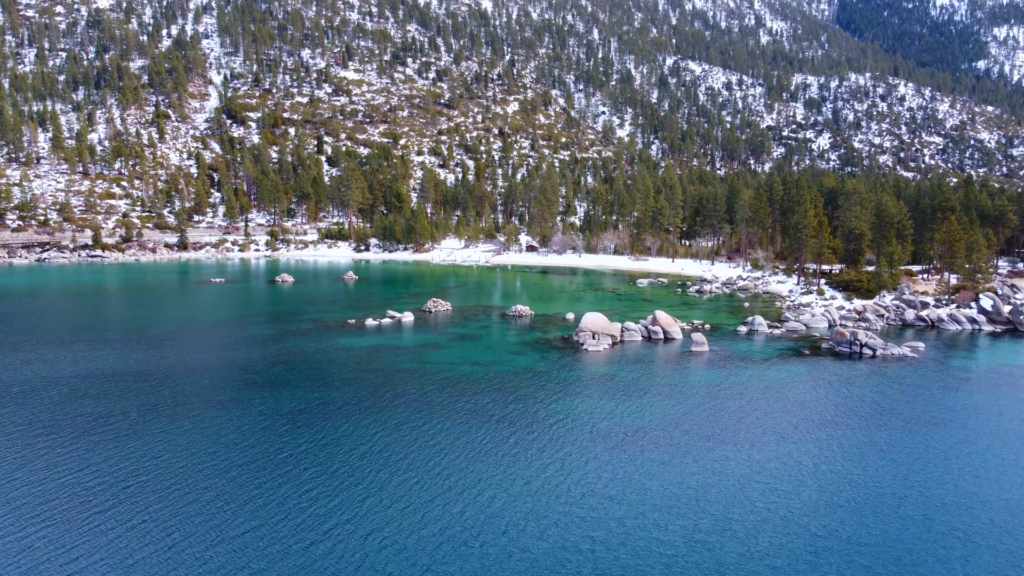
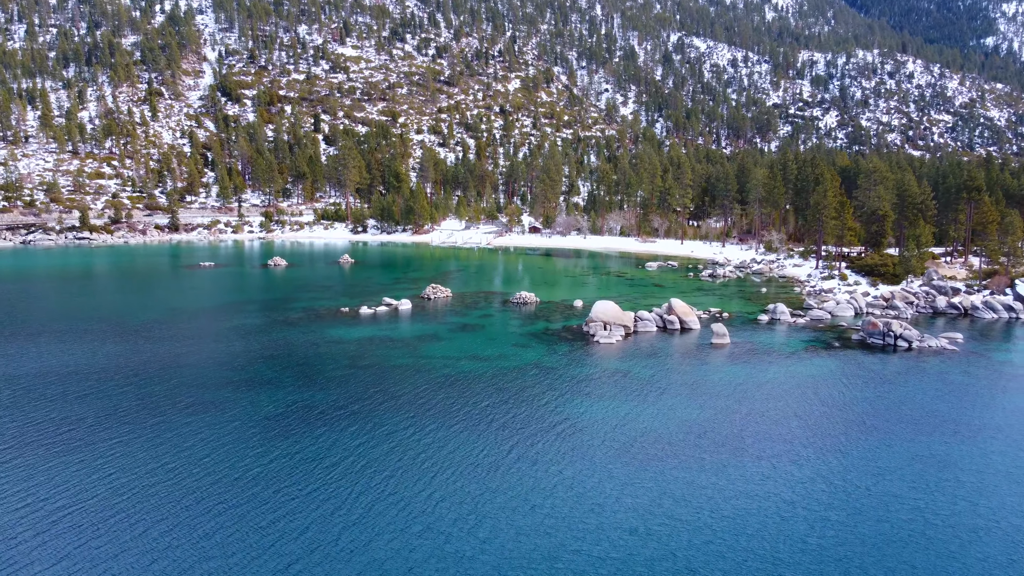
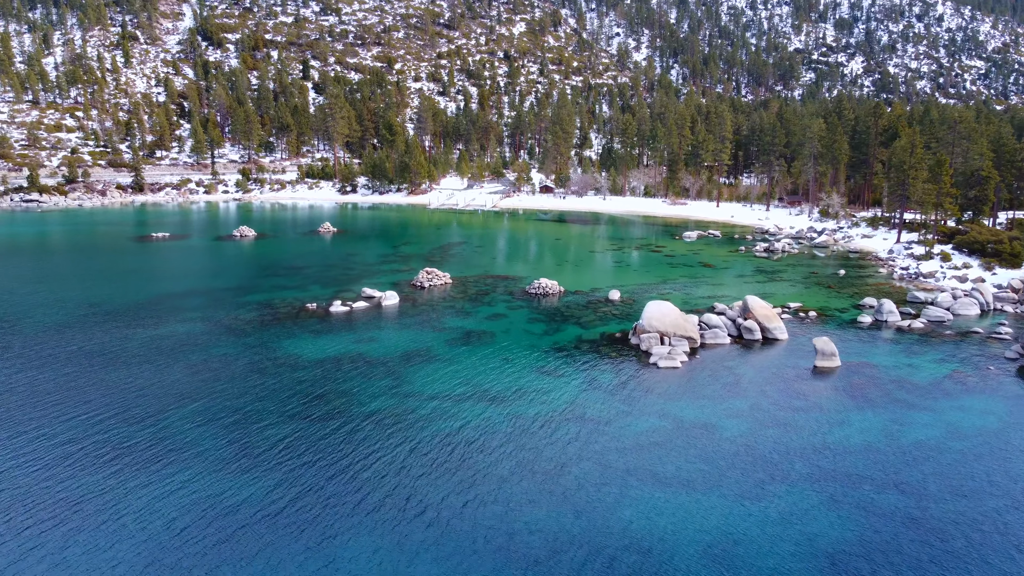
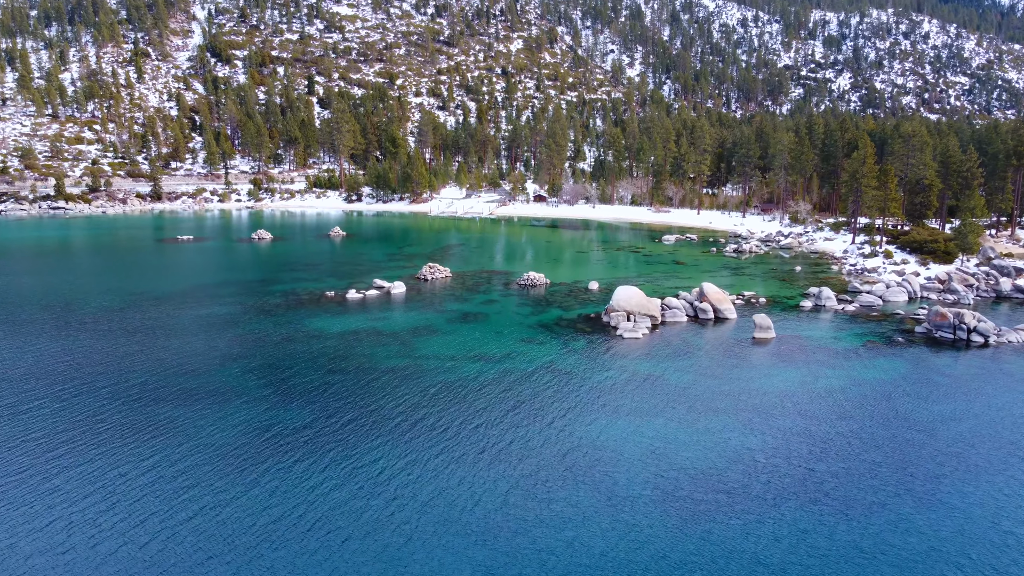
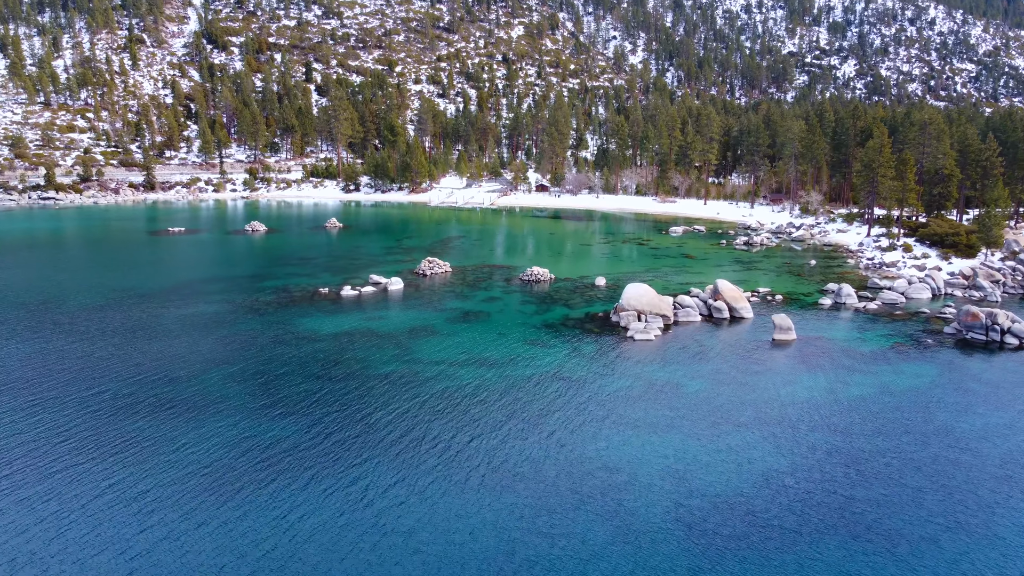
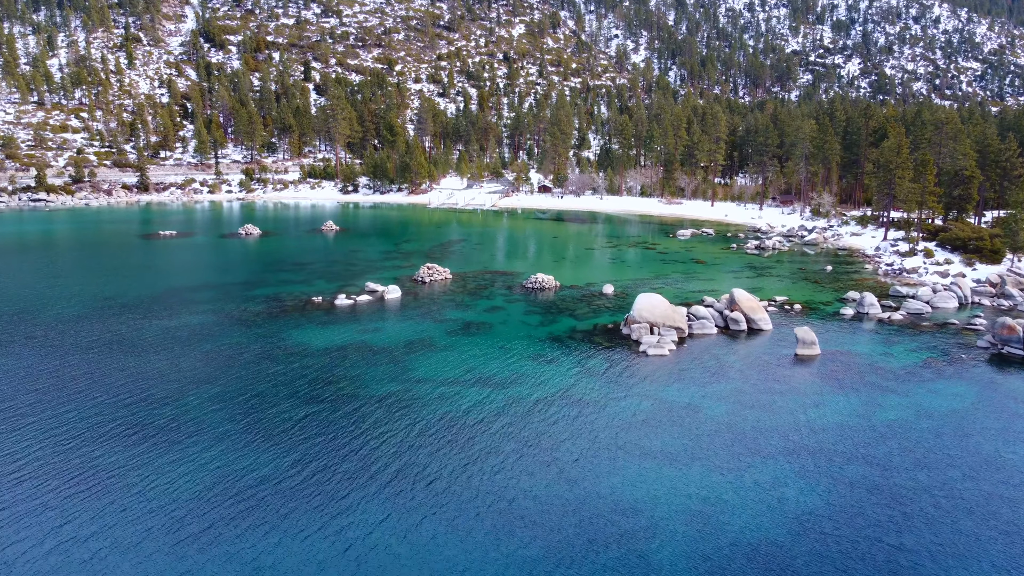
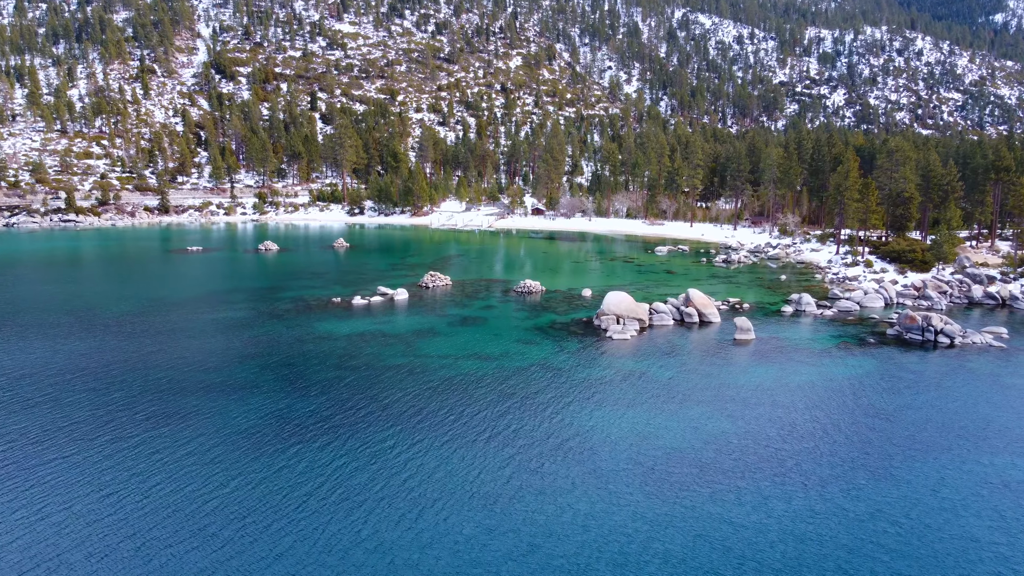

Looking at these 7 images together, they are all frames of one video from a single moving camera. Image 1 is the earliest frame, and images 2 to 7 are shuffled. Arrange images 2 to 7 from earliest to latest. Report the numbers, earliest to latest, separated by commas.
2, 7, 4, 5, 6, 3
